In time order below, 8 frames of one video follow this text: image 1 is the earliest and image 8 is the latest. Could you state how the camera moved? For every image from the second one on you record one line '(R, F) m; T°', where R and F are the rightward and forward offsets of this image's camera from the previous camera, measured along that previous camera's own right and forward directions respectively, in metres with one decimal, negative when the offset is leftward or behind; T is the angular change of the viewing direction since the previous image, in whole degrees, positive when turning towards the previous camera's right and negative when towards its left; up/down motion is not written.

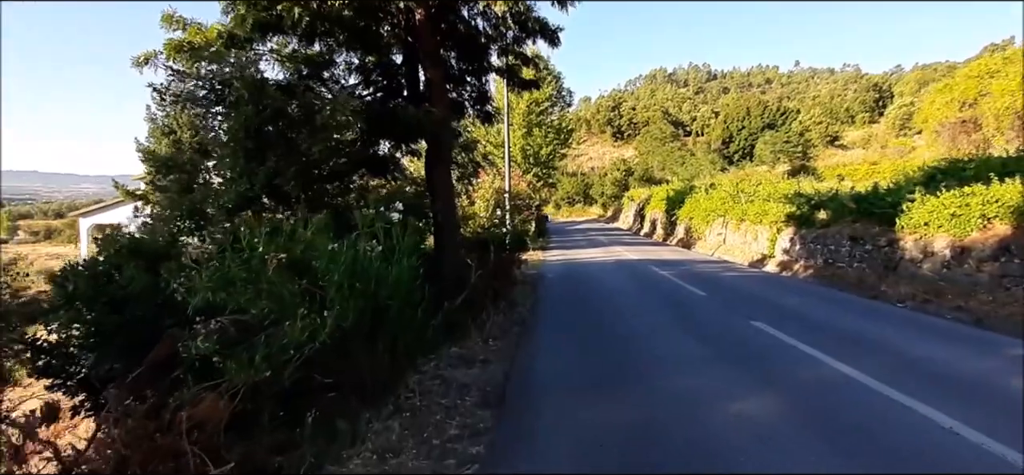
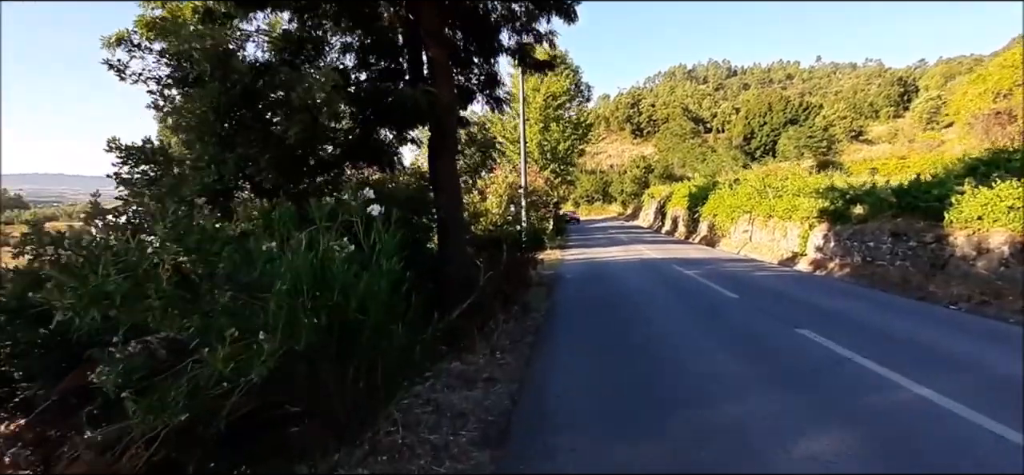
(+0.1, +1.0) m; -2°
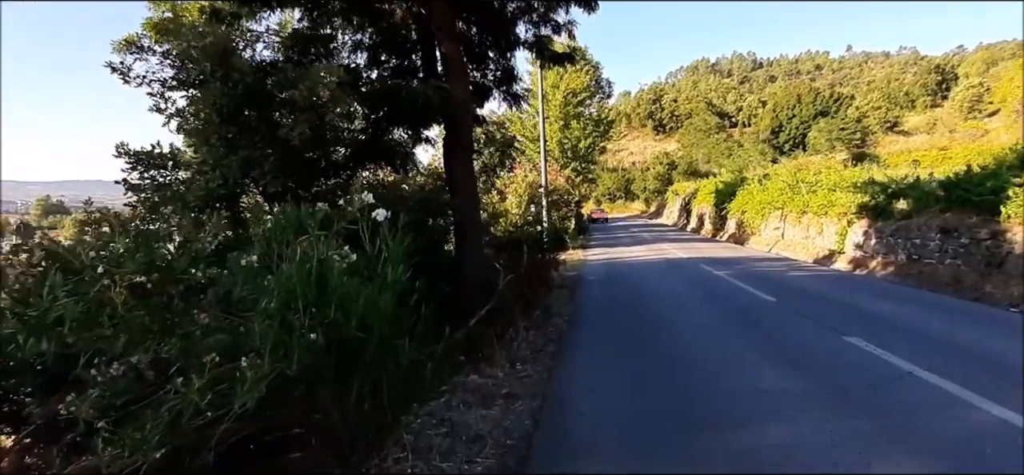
(0.0, +0.4) m; -2°
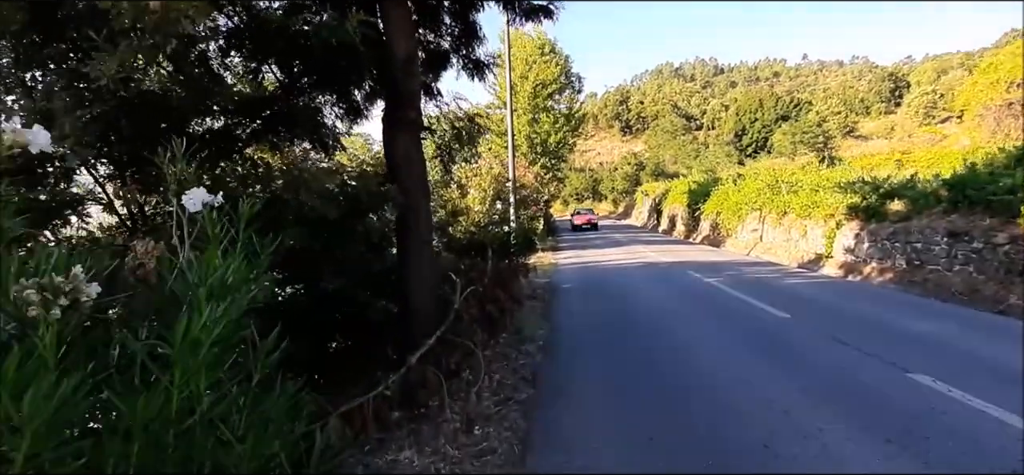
(+0.1, +2.0) m; +4°
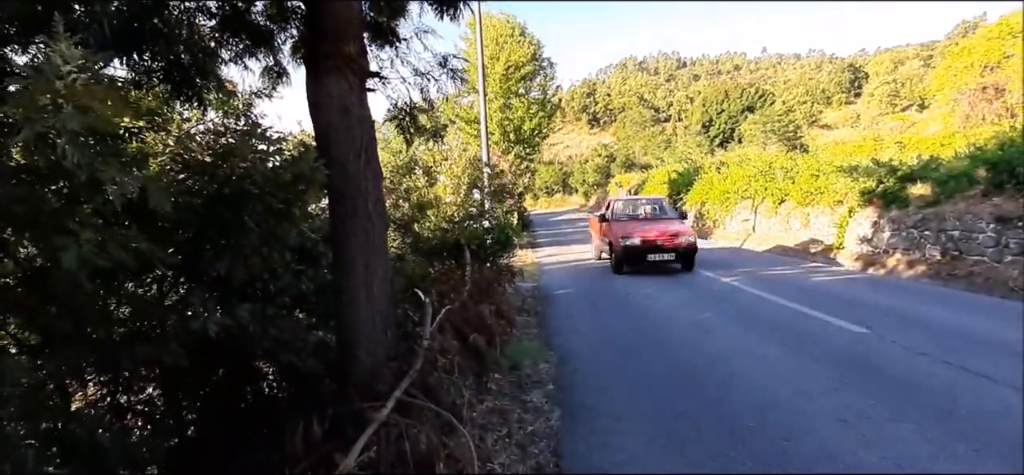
(-0.2, +2.3) m; +3°
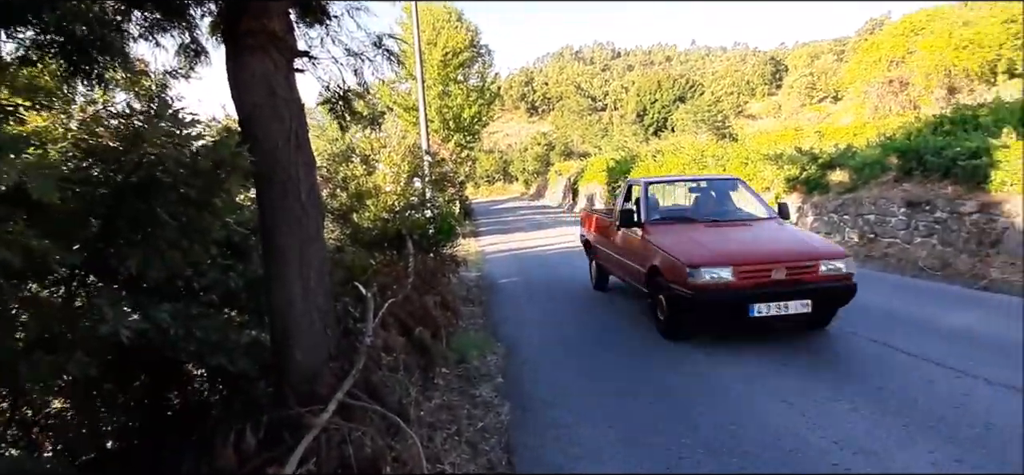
(-0.1, +0.2) m; +6°
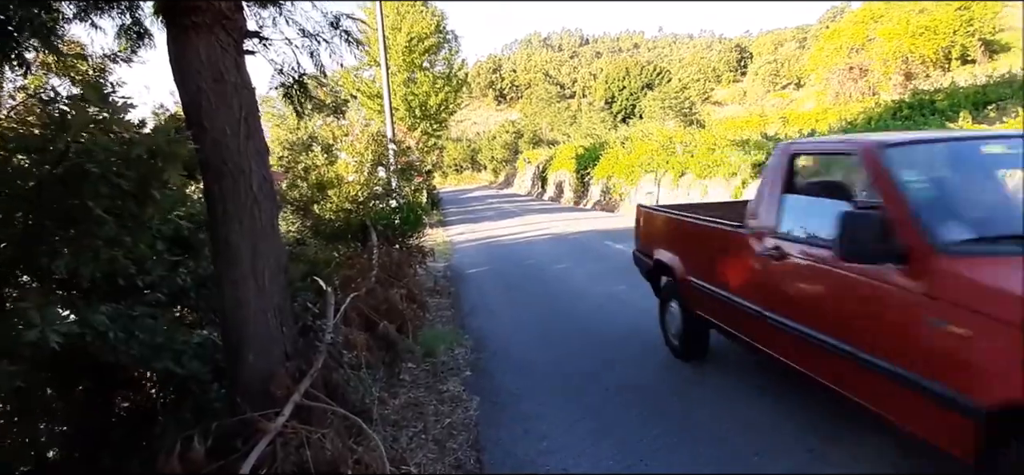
(0.0, +0.2) m; +3°
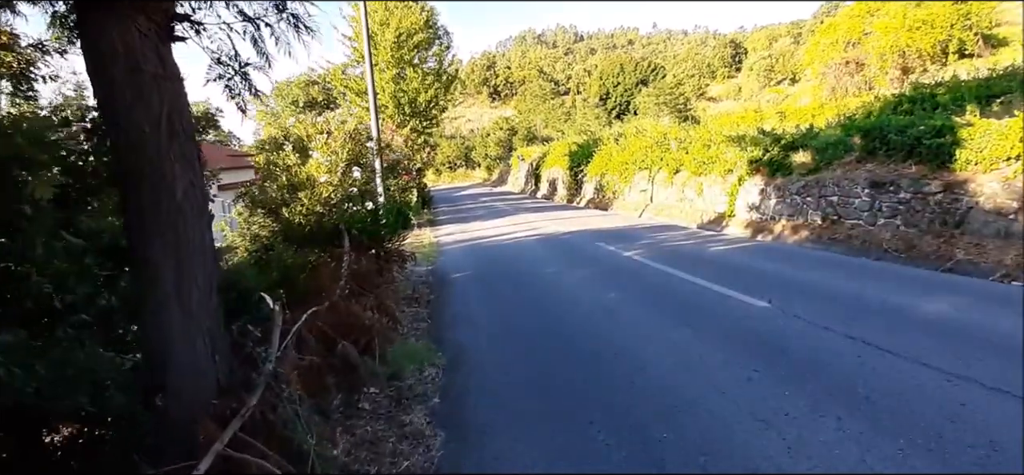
(+0.2, +0.5) m; 0°
